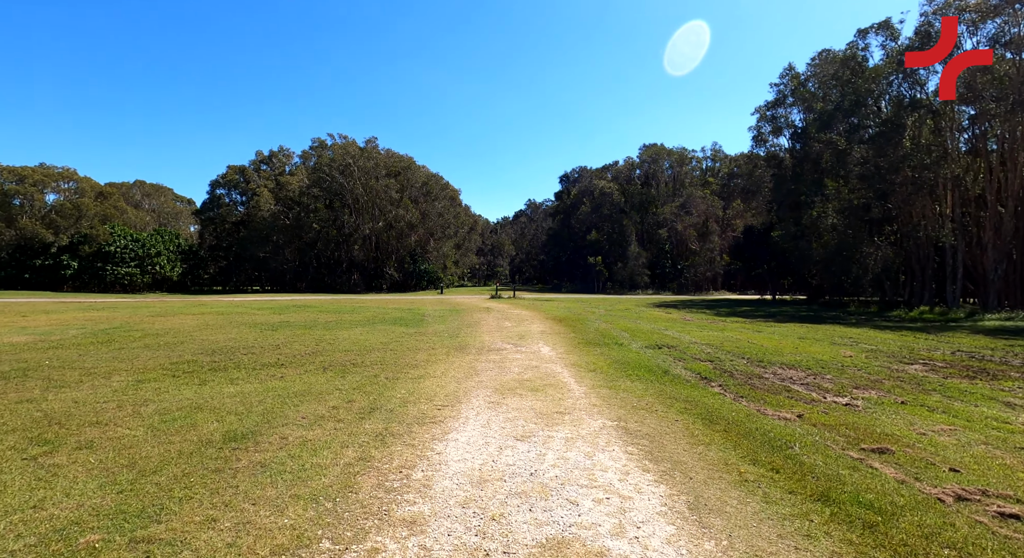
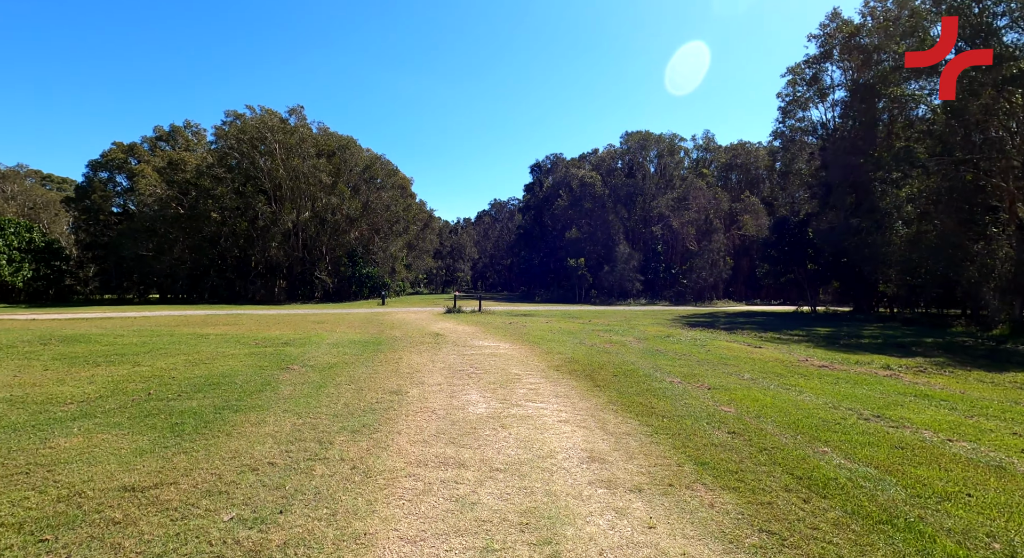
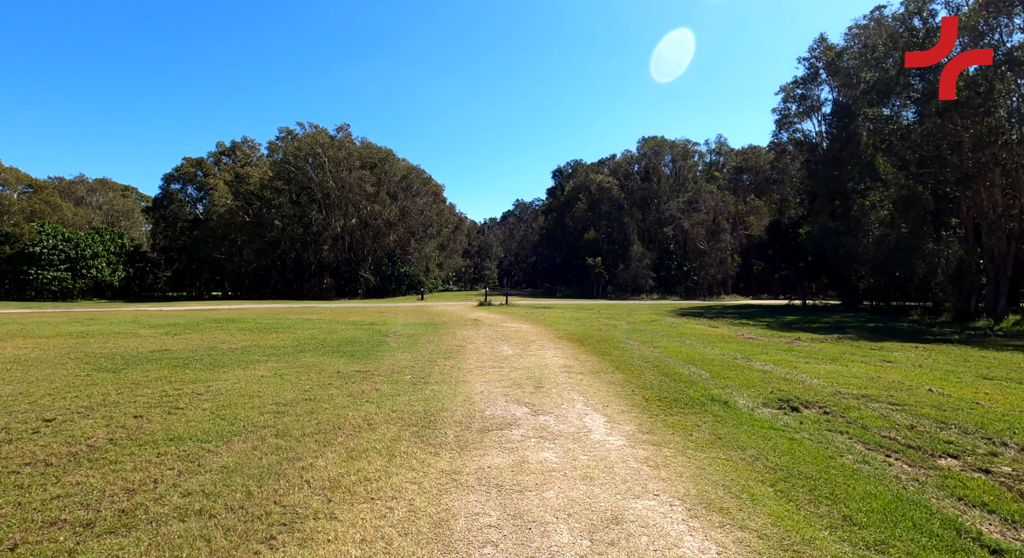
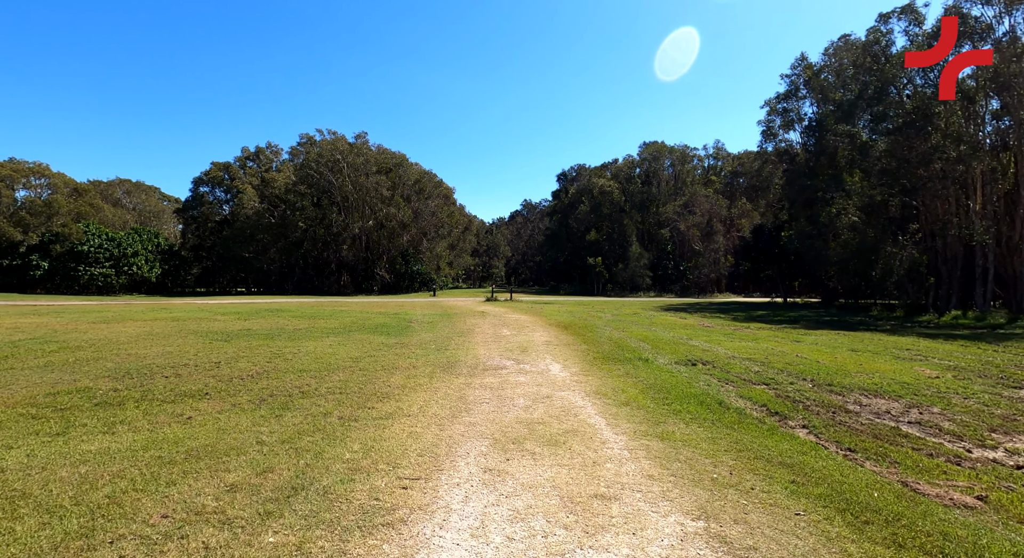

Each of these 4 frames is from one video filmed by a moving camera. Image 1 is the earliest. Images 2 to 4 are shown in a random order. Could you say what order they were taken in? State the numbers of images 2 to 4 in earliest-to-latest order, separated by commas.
4, 3, 2
